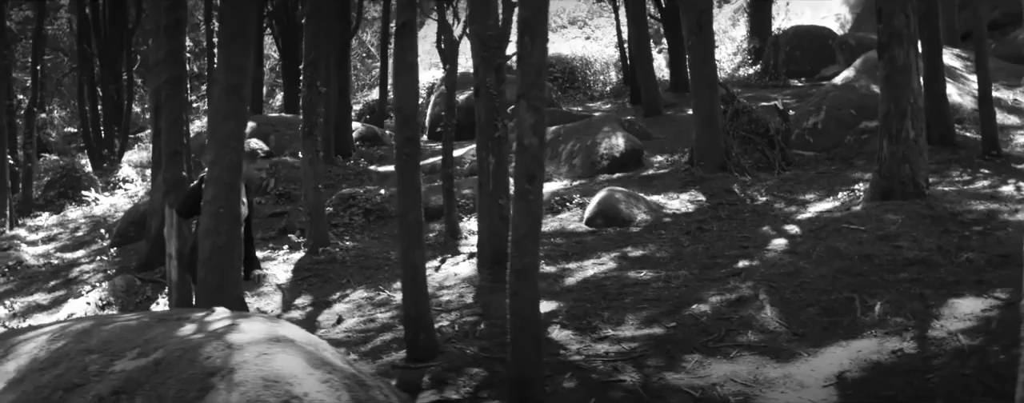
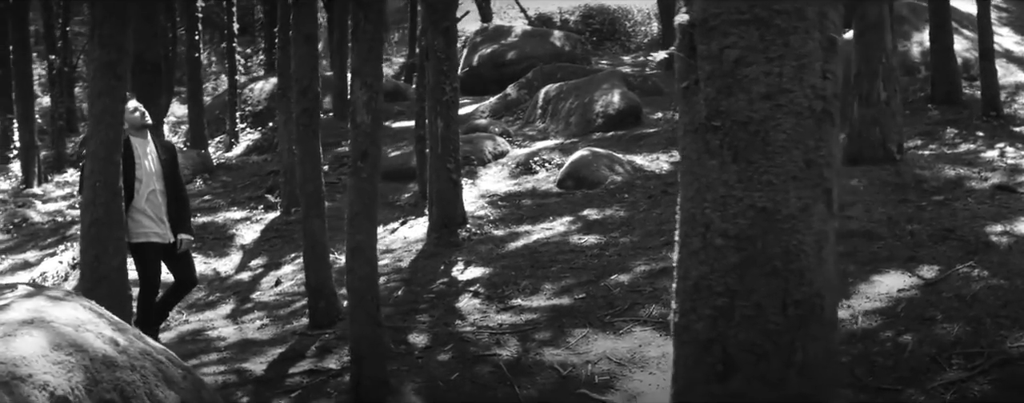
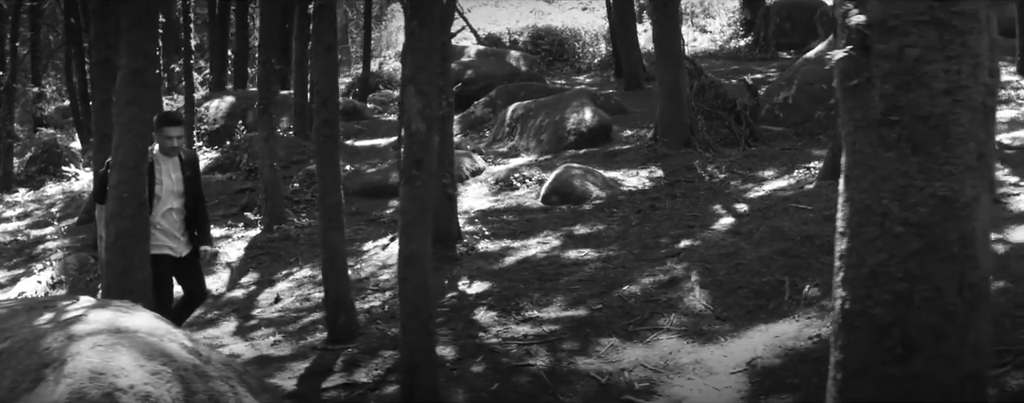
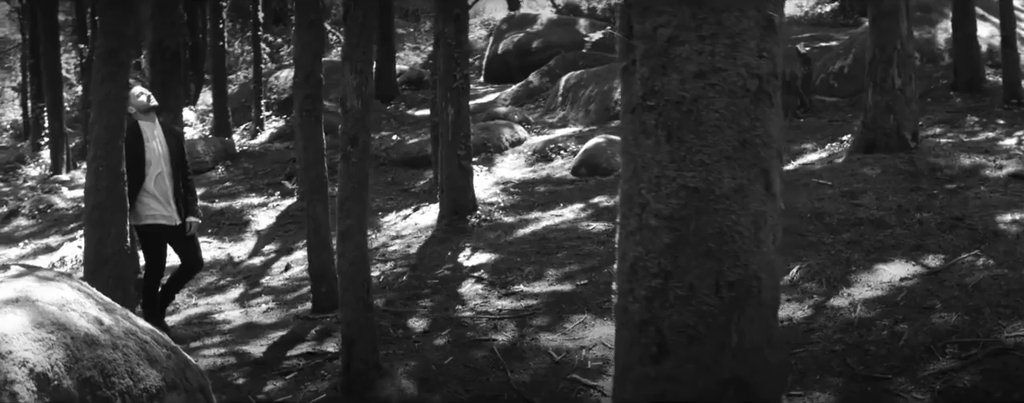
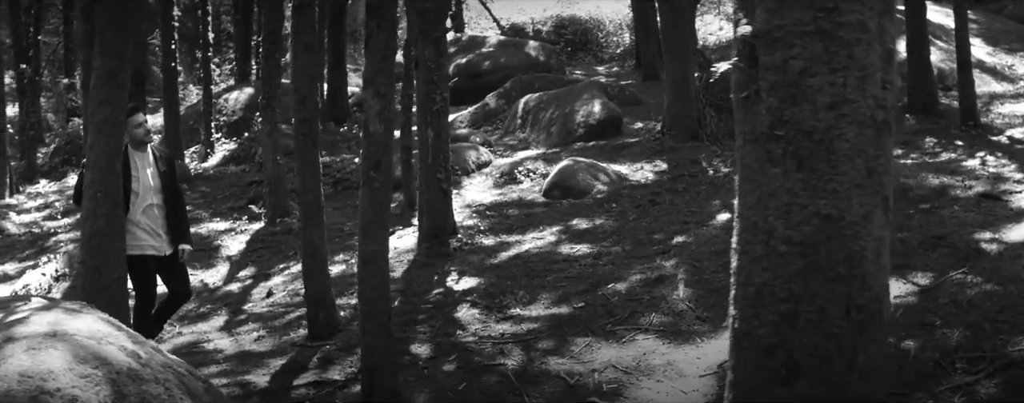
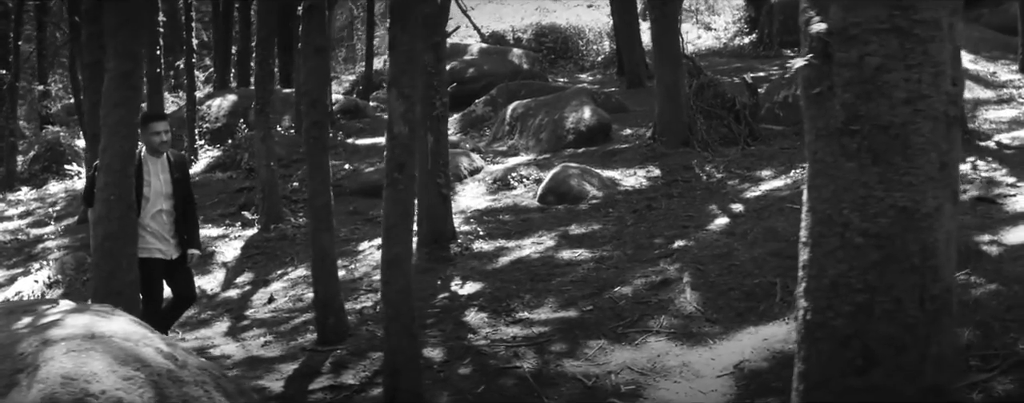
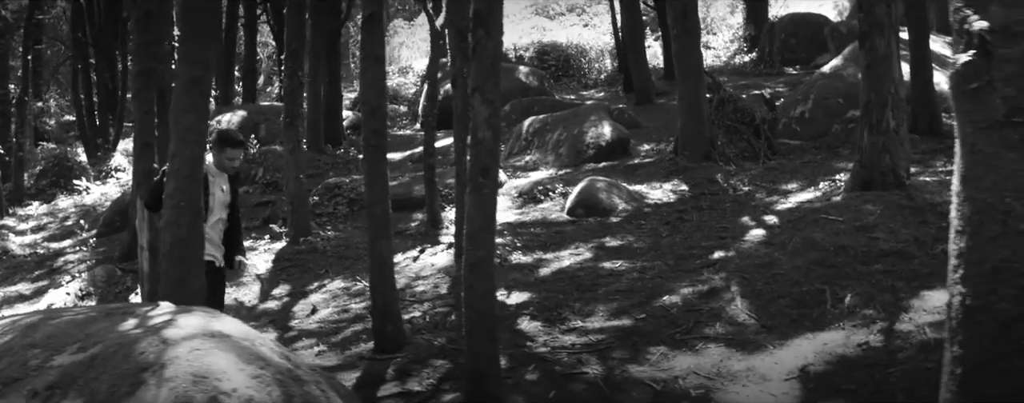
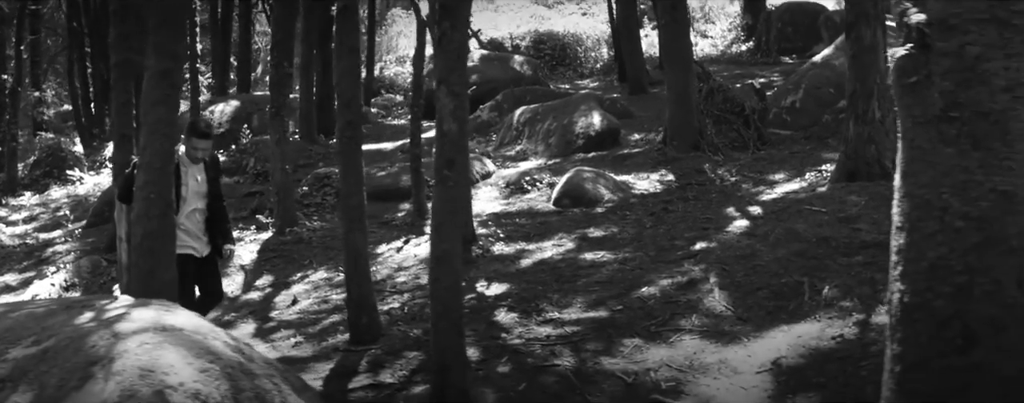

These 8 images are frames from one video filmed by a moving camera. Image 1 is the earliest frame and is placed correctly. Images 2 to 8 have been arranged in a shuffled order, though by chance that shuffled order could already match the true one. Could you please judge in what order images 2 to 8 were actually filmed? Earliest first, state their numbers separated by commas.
7, 8, 3, 6, 5, 2, 4
